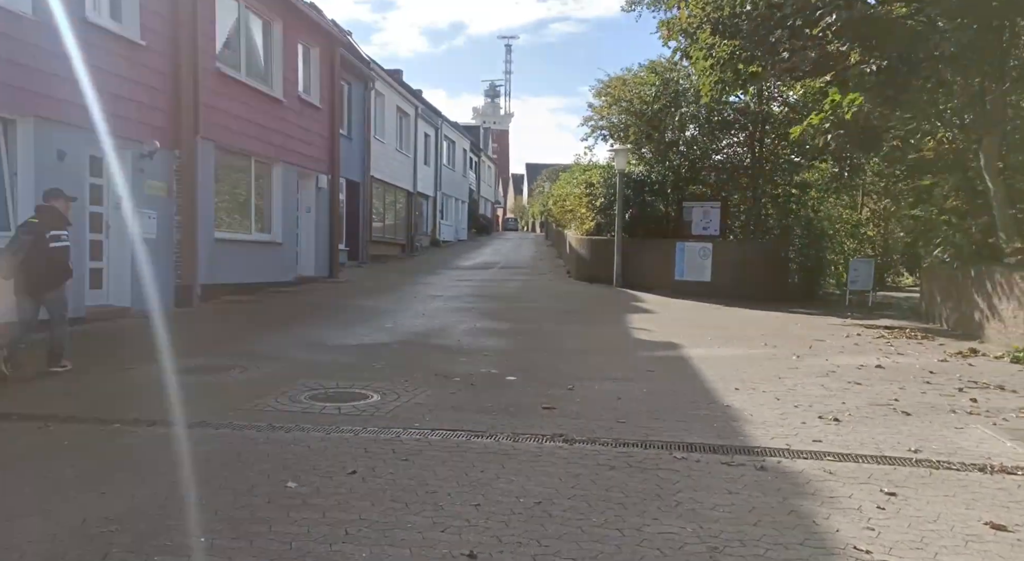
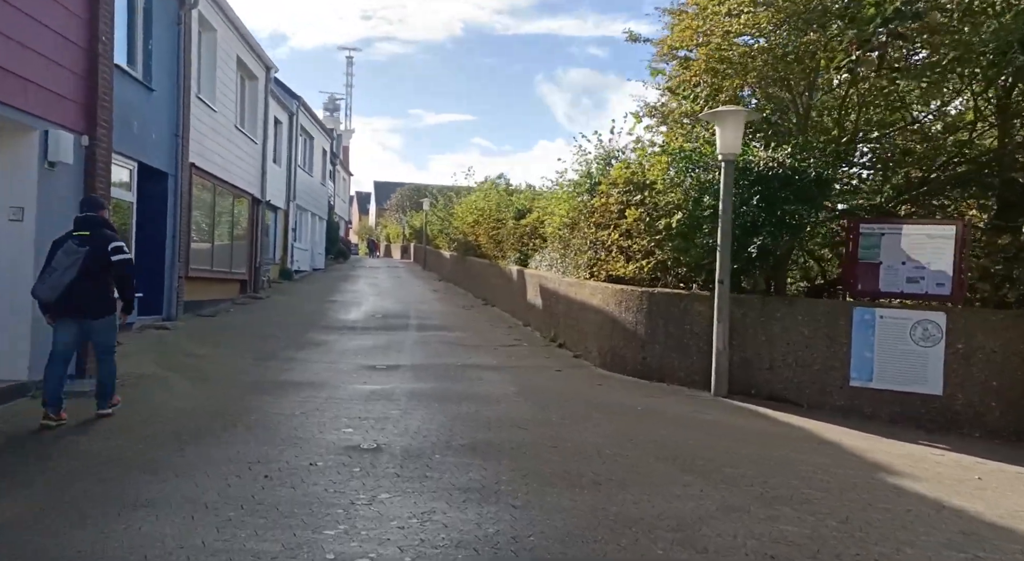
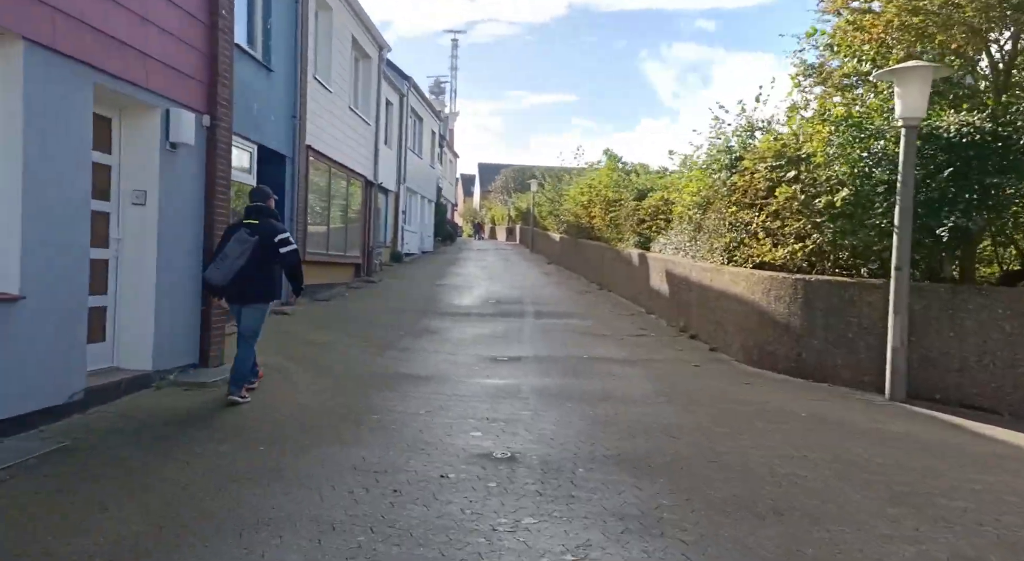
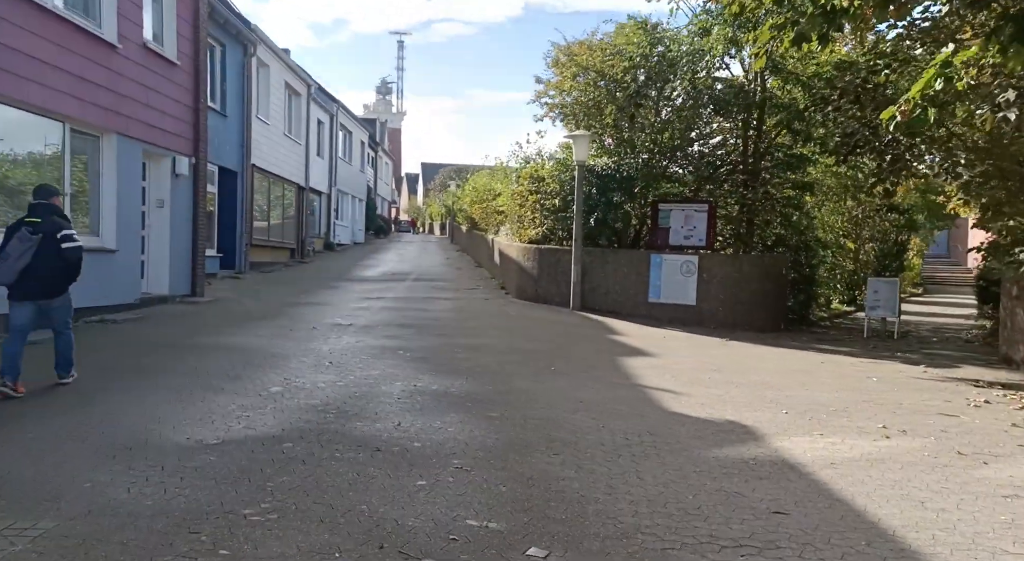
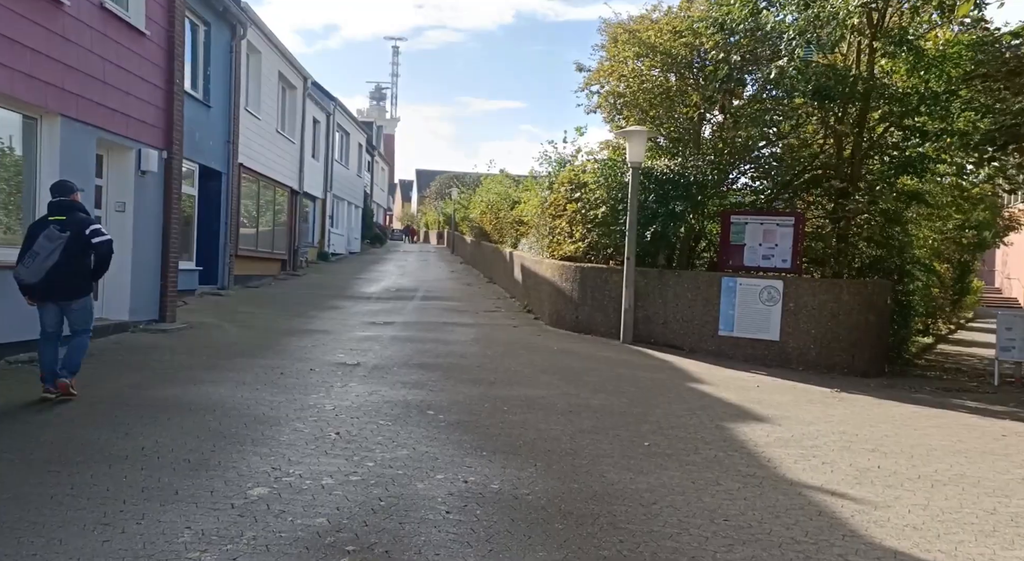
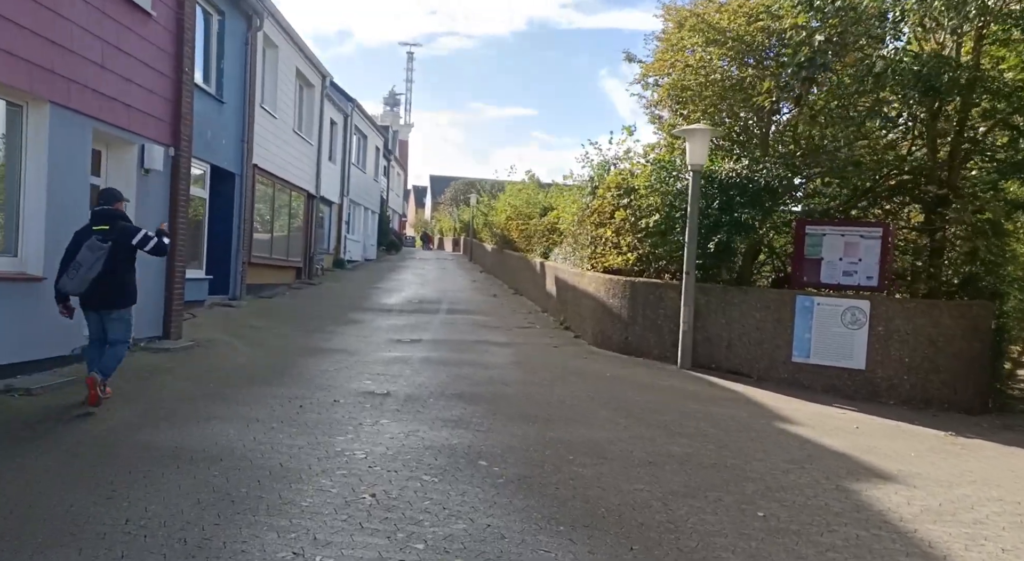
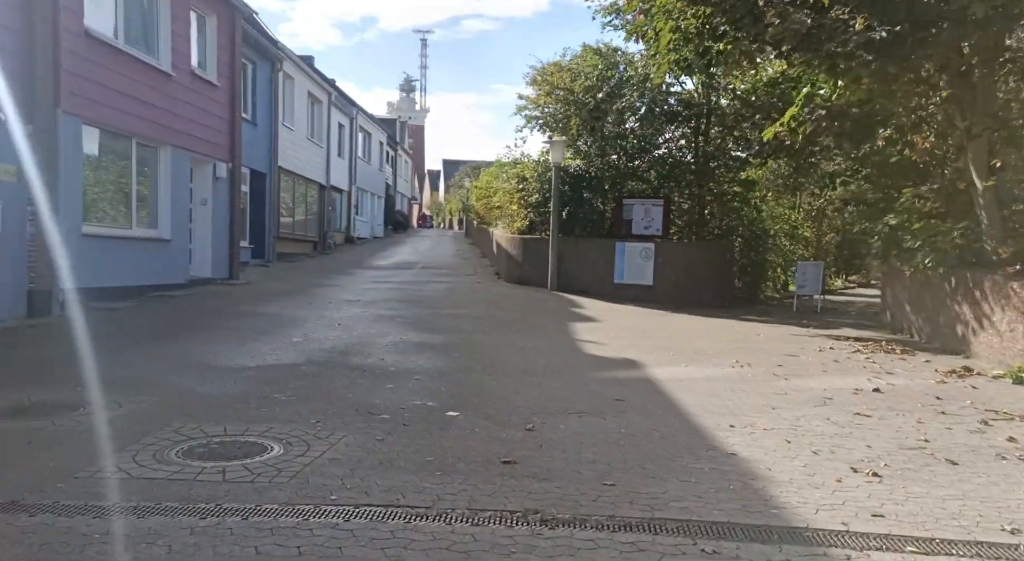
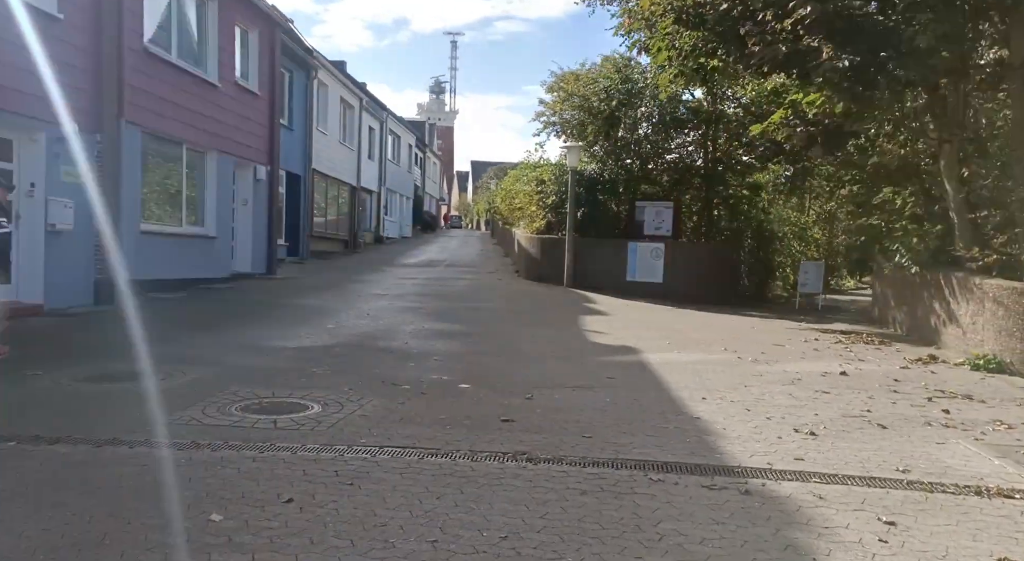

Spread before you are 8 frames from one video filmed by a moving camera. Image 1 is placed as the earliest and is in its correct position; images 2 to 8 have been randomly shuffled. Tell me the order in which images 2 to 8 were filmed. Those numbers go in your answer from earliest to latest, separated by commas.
8, 7, 4, 5, 6, 2, 3
